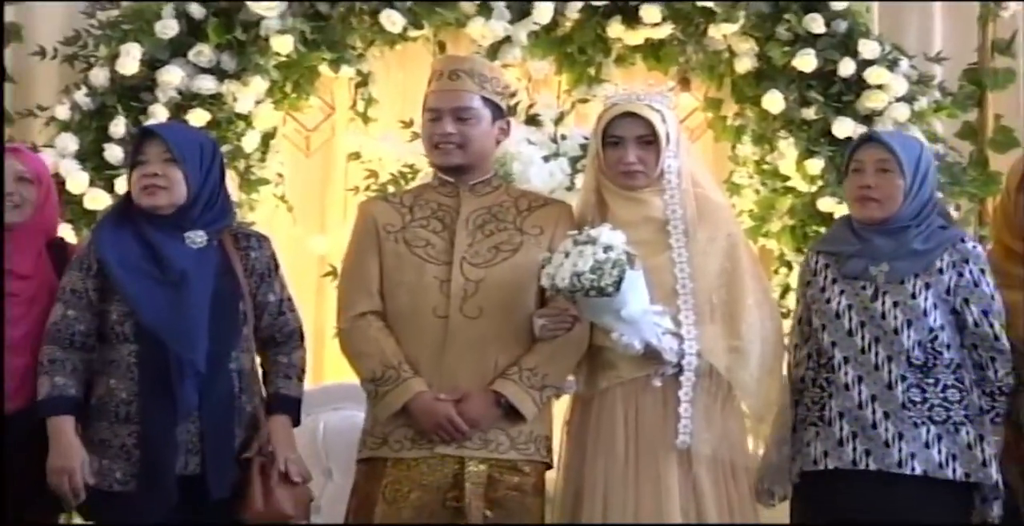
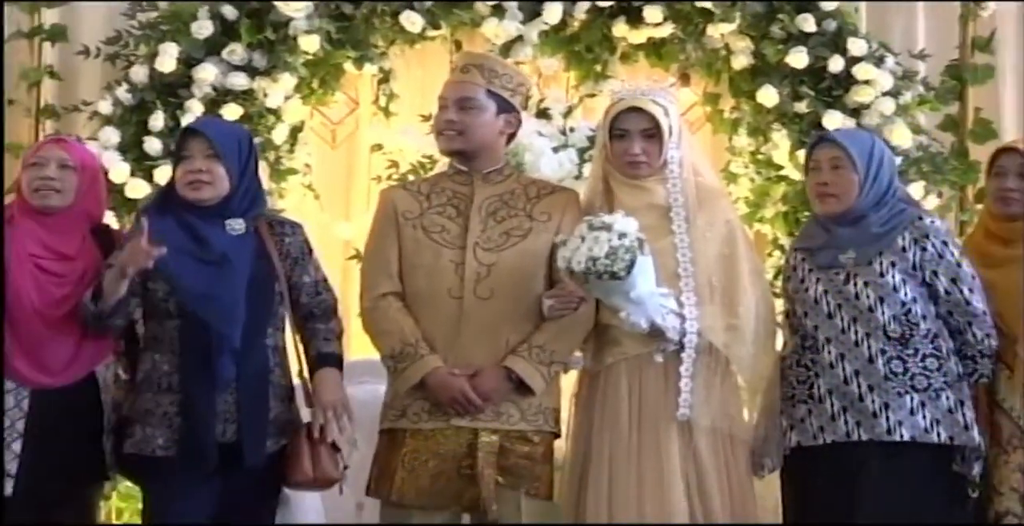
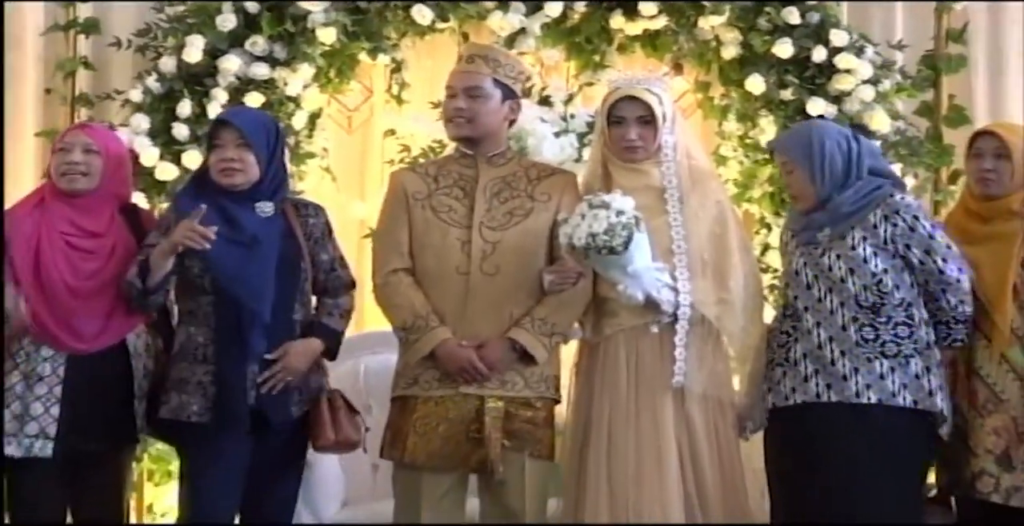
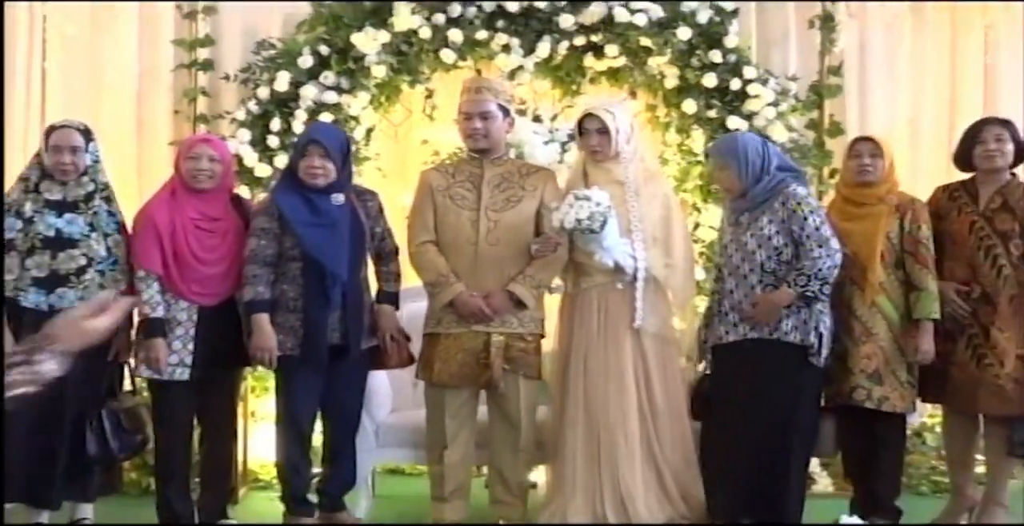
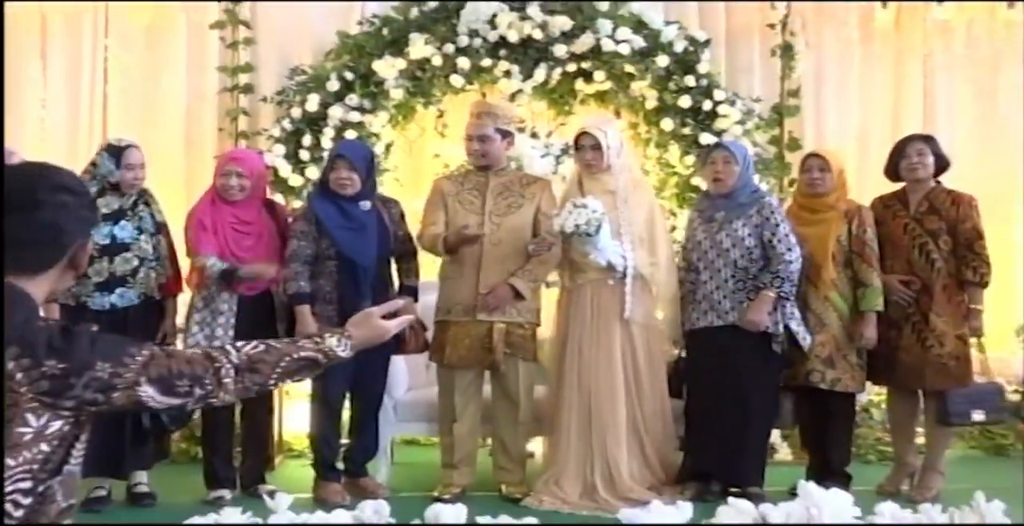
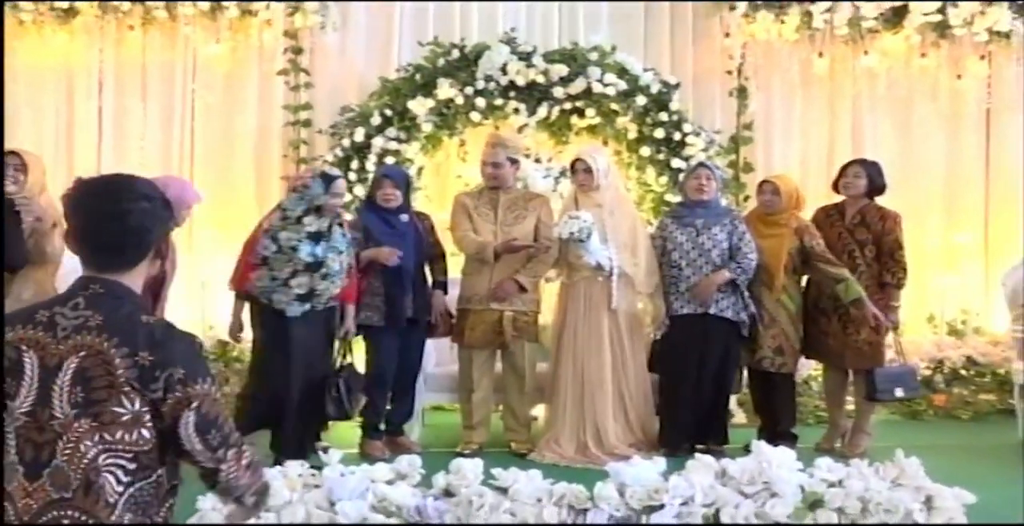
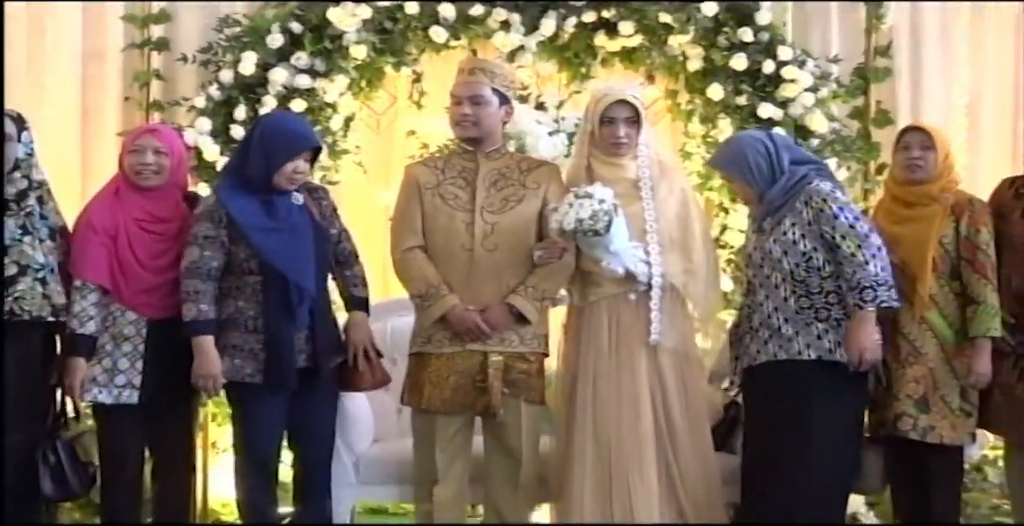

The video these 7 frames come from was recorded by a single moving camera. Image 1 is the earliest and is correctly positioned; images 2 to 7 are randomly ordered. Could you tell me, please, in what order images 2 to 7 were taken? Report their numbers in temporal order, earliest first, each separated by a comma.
2, 3, 7, 4, 5, 6
